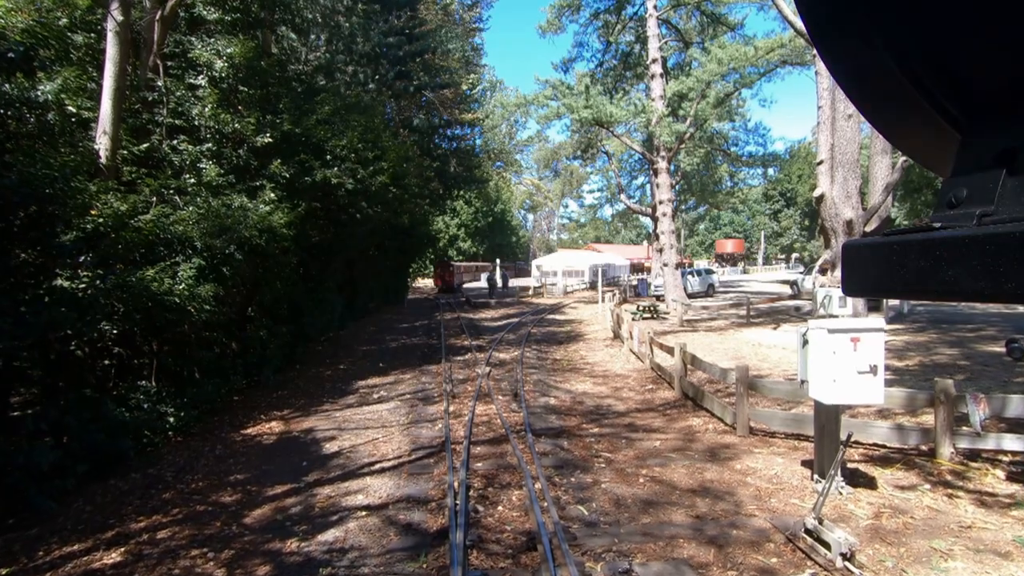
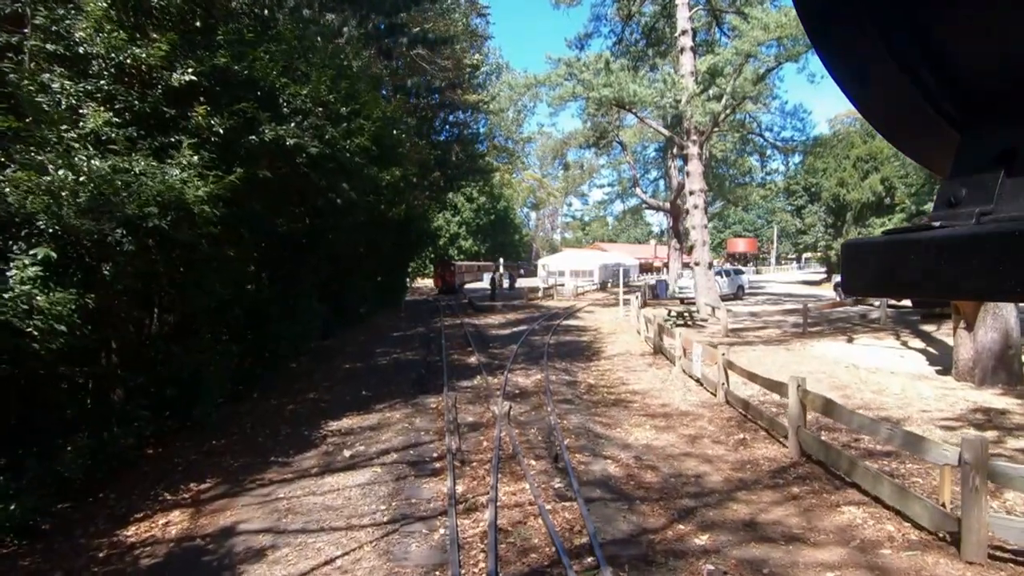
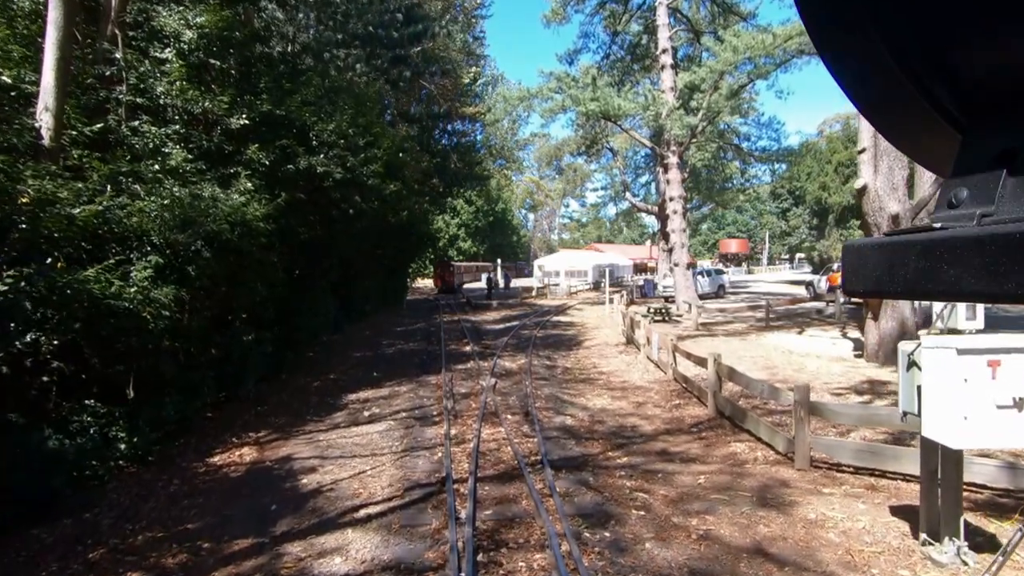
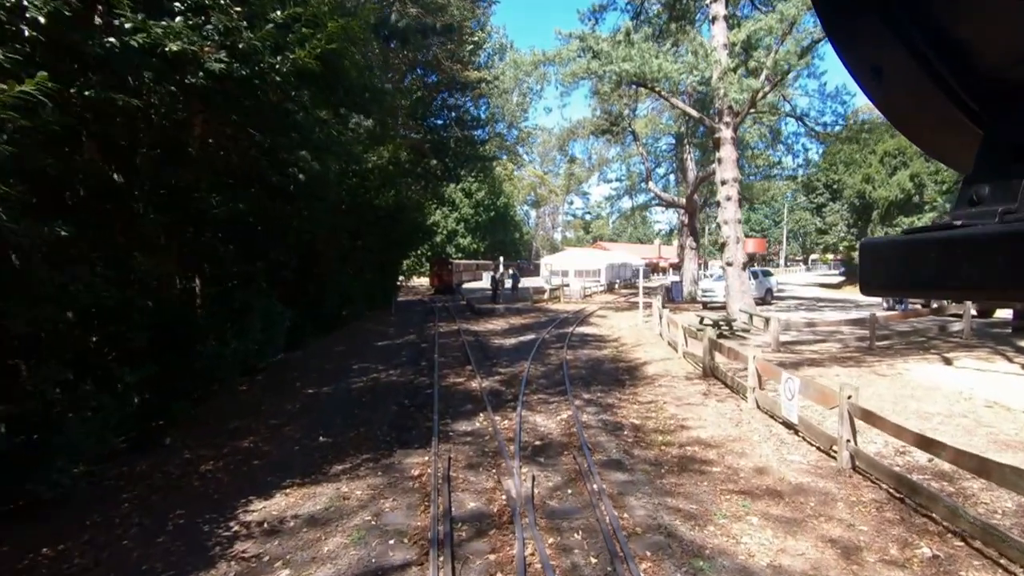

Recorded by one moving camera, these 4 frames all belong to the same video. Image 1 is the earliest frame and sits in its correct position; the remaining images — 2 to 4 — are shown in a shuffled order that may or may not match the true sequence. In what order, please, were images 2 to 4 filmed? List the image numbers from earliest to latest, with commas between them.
3, 2, 4
